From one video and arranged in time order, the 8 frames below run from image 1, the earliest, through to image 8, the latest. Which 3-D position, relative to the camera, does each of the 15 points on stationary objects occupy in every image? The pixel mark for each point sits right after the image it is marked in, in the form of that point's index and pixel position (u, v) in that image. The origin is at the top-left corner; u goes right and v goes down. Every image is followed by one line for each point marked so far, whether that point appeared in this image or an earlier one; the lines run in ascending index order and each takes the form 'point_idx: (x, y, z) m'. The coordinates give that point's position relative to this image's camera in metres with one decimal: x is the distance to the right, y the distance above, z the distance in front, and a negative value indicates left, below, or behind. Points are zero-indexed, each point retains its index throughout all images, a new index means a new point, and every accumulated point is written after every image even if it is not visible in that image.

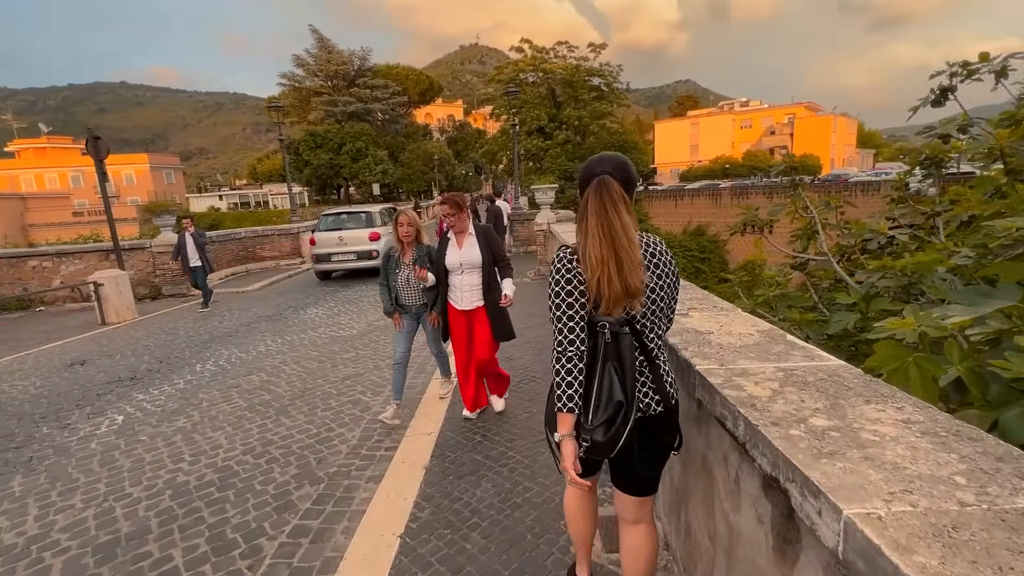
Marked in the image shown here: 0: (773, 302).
0: (+2.0, -0.1, +3.5) m
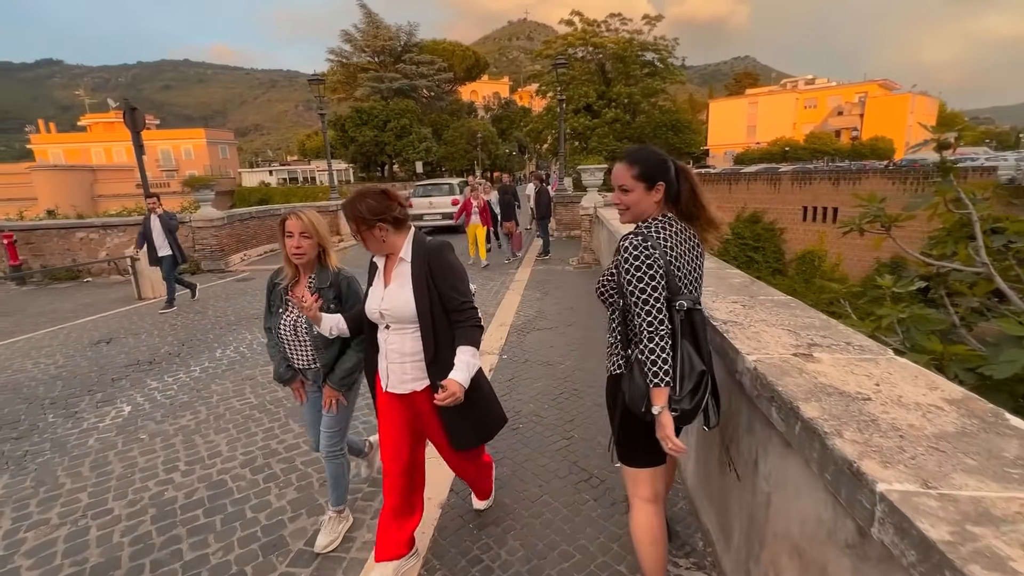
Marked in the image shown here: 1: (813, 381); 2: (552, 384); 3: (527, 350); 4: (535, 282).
0: (+2.2, -0.2, +2.7) m
1: (+0.9, -0.3, +1.5) m
2: (+0.4, -0.9, +4.3) m
3: (+0.2, -0.7, +5.3) m
4: (+0.4, +0.1, +8.7) m
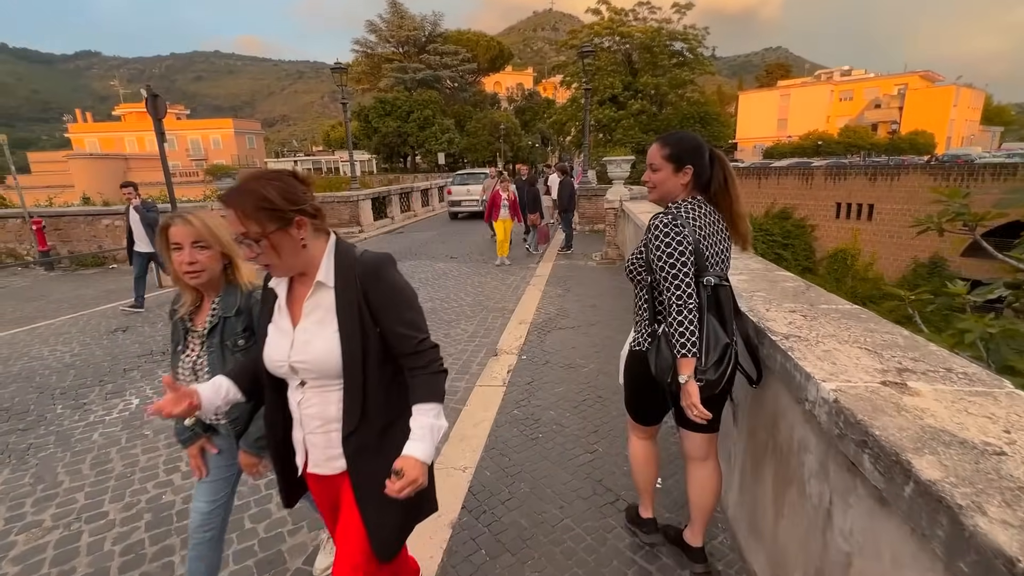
0: (+2.3, -0.3, +2.3) m
1: (+1.0, -0.3, +1.1) m
2: (+0.5, -0.9, +4.0) m
3: (+0.4, -0.7, +5.0) m
4: (+0.8, +0.2, +8.4) m
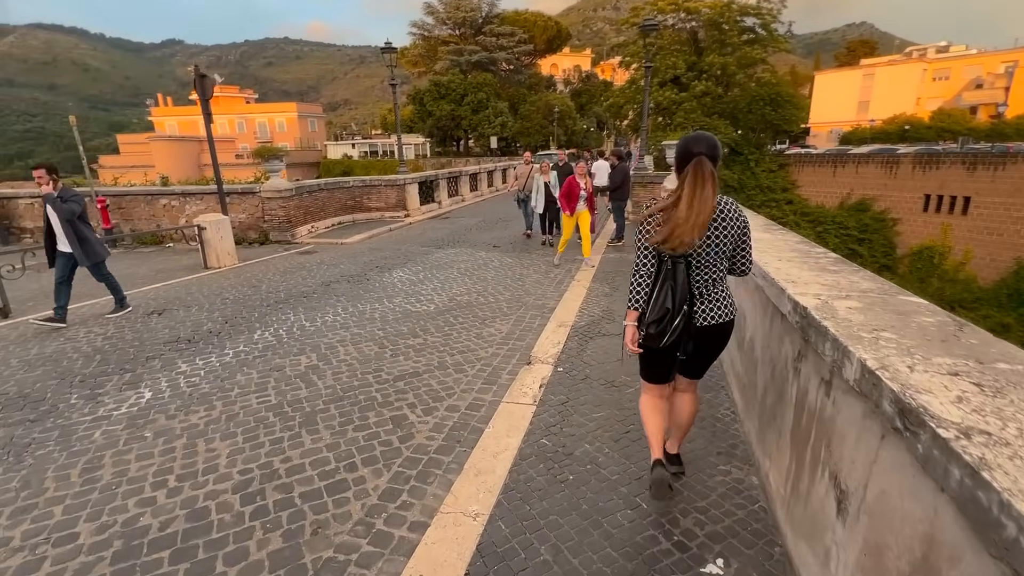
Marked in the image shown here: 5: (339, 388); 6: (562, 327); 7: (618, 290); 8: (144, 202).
0: (+2.4, -0.4, +1.5) m
1: (+0.9, -0.5, +0.5) m
2: (+0.8, -0.9, +3.4) m
3: (+0.7, -0.7, +4.4) m
4: (+1.5, +0.2, +7.7) m
5: (-1.5, -0.9, +4.1) m
6: (+0.6, -0.4, +5.3) m
7: (+1.5, 0.0, +6.7) m
8: (-9.2, +2.2, +11.7) m
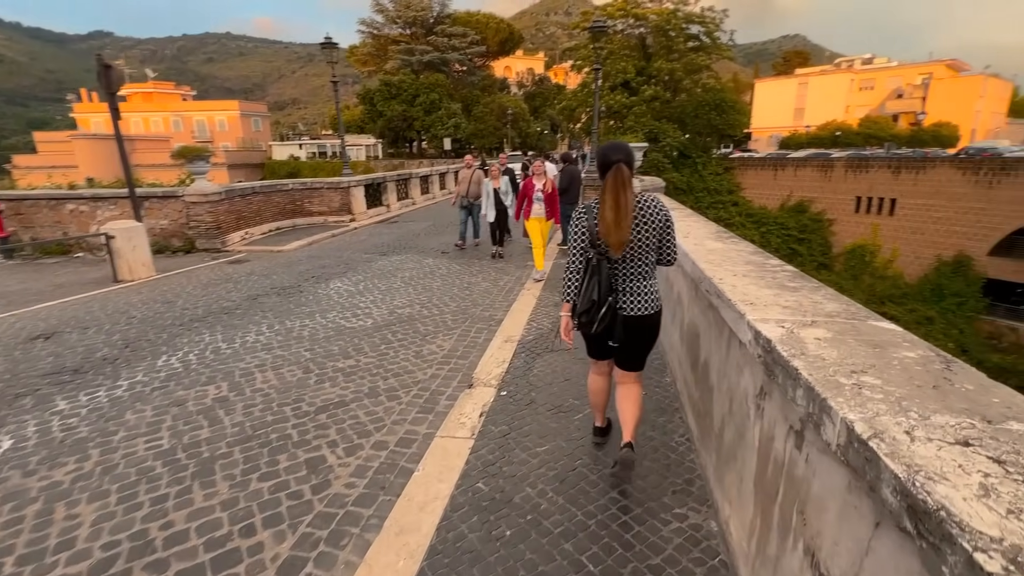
0: (+2.1, -0.5, +1.3) m
1: (+0.7, -0.6, +0.2) m
2: (+0.3, -1.0, +3.1) m
3: (+0.2, -0.8, +4.0) m
4: (+0.7, +0.1, +7.4) m
5: (-2.0, -1.1, +3.6) m
6: (0.0, -0.6, +4.9) m
7: (+0.8, -0.1, +6.4) m
8: (-10.4, +1.8, +10.5) m
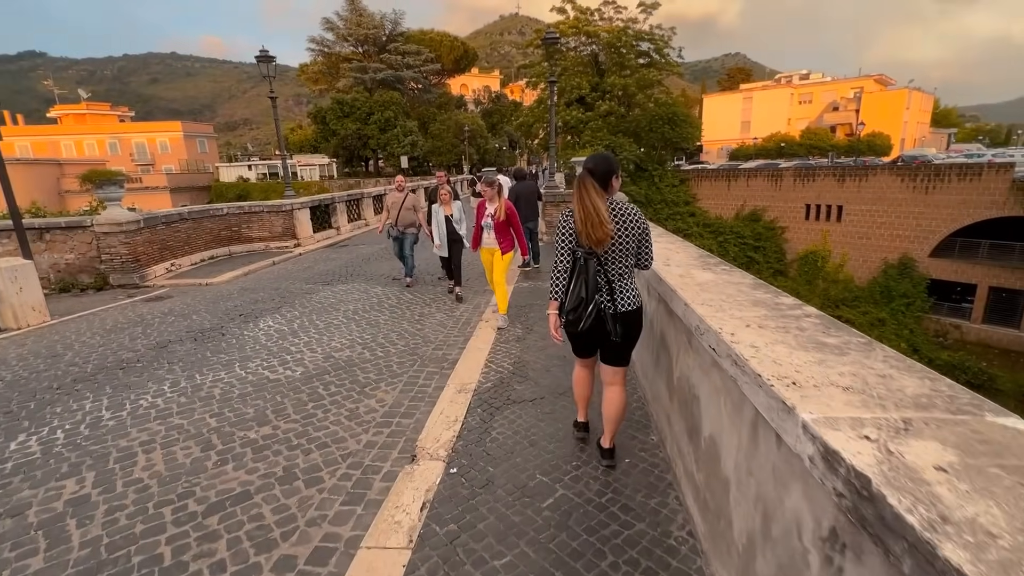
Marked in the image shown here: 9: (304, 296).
0: (+1.9, -0.6, +0.7) m
1: (+0.7, -0.7, -0.6) m
2: (+0.1, -1.3, +2.3) m
3: (-0.1, -1.1, +3.2) m
4: (0.0, -0.3, +6.7) m
5: (-2.3, -1.4, +2.6) m
6: (-0.4, -0.9, +4.1) m
7: (+0.2, -0.5, +5.7) m
8: (-11.2, +0.9, +9.0) m
9: (-3.6, -0.1, +8.2) m
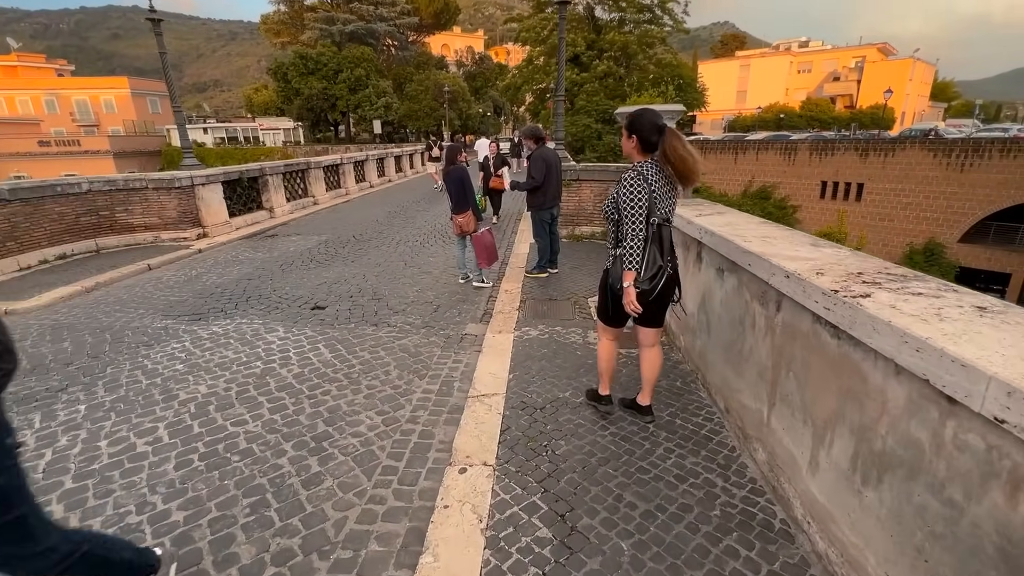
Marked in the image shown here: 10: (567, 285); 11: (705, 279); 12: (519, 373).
0: (+2.2, -1.6, -2.7) m
1: (+1.0, -1.8, -4.0) m
2: (+0.3, -2.2, -1.1) m
3: (0.0, -1.9, -0.2) m
4: (+0.1, -0.9, +3.2) m
5: (-2.1, -2.3, -0.9) m
6: (-0.3, -1.7, +0.7) m
7: (+0.3, -1.2, +2.2) m
8: (-11.3, +0.5, +5.0) m
9: (-3.7, -0.6, +4.6) m
10: (+0.8, +0.1, +6.2) m
11: (+1.4, +0.1, +3.4) m
12: (+0.1, -0.7, +3.9) m
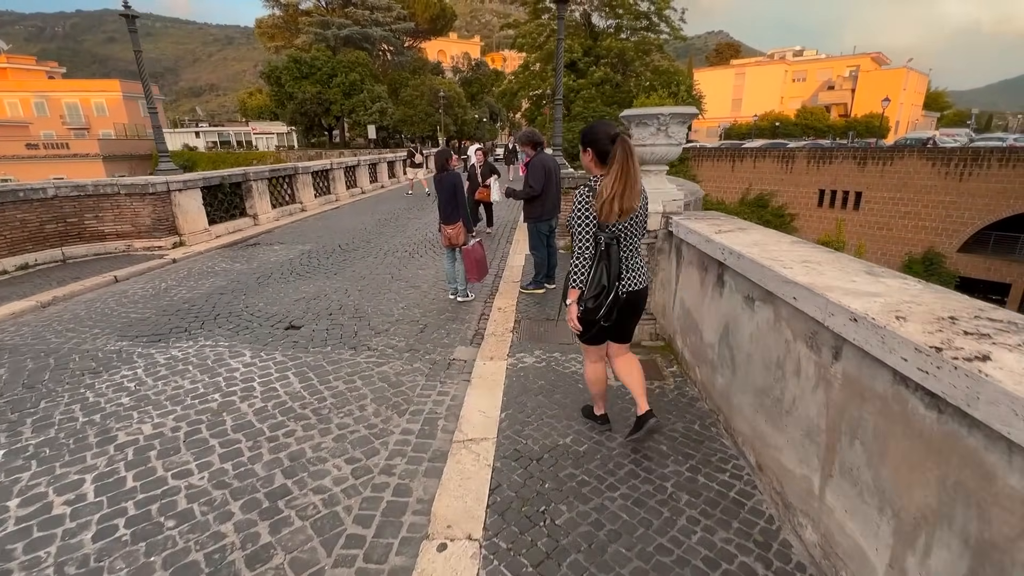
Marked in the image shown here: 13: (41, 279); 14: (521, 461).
0: (+2.2, -1.7, -3.2) m
1: (+1.0, -1.9, -4.5) m
2: (+0.2, -2.3, -1.6) m
3: (0.0, -2.1, -0.7) m
4: (0.0, -1.1, +2.7) m
5: (-2.1, -2.4, -1.4) m
6: (-0.4, -1.8, +0.2) m
7: (+0.3, -1.3, +1.7) m
8: (-11.3, +0.3, +4.4) m
9: (-3.7, -0.8, +4.0) m
10: (+0.7, -0.1, +5.7) m
11: (+1.4, -0.1, +2.9) m
12: (0.0, -0.9, +3.4) m
13: (-7.2, +0.1, +7.2) m
14: (+0.1, -1.0, +2.8) m
